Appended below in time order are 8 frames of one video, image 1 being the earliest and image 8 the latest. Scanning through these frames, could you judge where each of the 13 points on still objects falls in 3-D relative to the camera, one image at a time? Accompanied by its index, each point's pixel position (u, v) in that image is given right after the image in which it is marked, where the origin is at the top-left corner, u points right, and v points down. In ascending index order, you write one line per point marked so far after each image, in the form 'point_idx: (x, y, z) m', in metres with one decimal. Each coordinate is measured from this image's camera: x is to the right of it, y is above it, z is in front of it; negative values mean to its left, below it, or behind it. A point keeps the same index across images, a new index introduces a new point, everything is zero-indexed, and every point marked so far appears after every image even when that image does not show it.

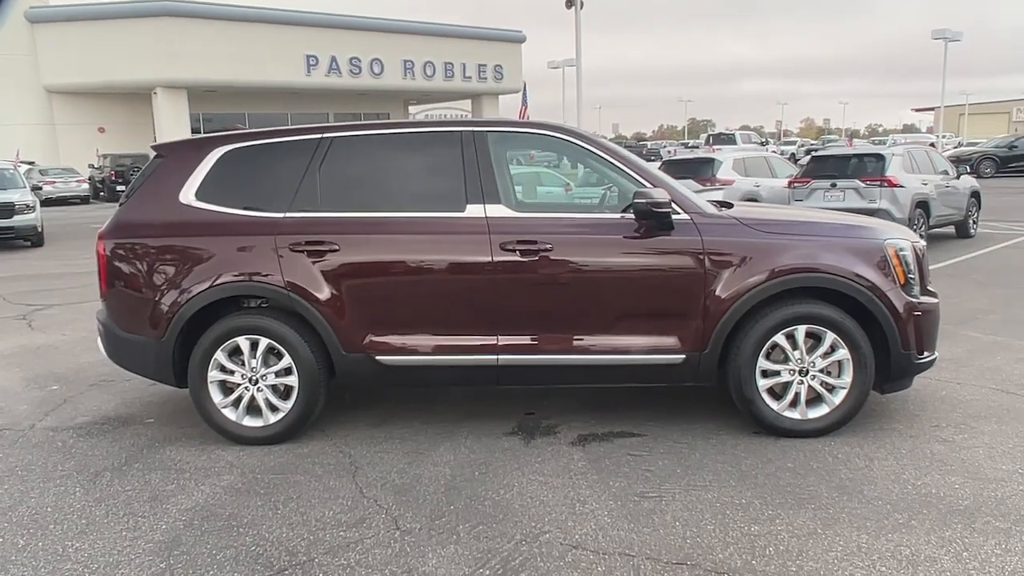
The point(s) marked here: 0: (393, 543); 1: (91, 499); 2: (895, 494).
0: (-0.5, -1.0, +3.3) m
1: (-2.0, -1.0, +3.9) m
2: (+1.7, -0.9, +3.6) m
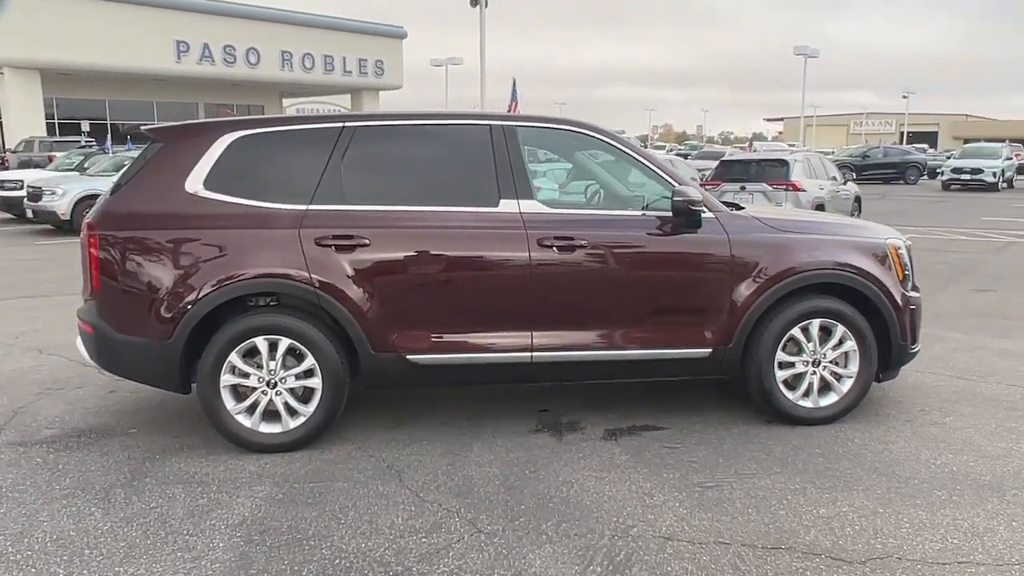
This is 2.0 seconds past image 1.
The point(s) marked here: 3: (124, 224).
0: (-0.1, -1.0, +3.2) m
1: (-1.7, -1.0, +3.5) m
2: (+2.0, -0.9, +3.9) m
3: (-2.0, +0.3, +4.1) m
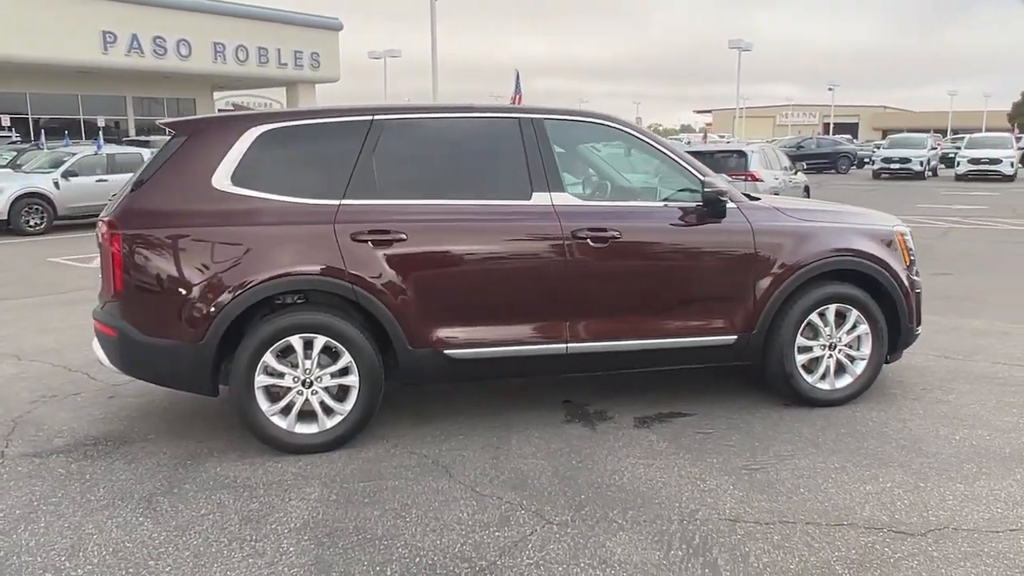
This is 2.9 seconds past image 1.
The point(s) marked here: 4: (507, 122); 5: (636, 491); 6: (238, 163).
0: (+0.2, -1.0, +3.2) m
1: (-1.4, -1.0, +3.4) m
2: (+2.2, -0.8, +4.1) m
3: (-1.8, +0.3, +4.0) m
4: (0.0, +0.9, +4.4) m
5: (+0.6, -0.9, +3.6) m
6: (-1.4, +0.6, +4.1) m
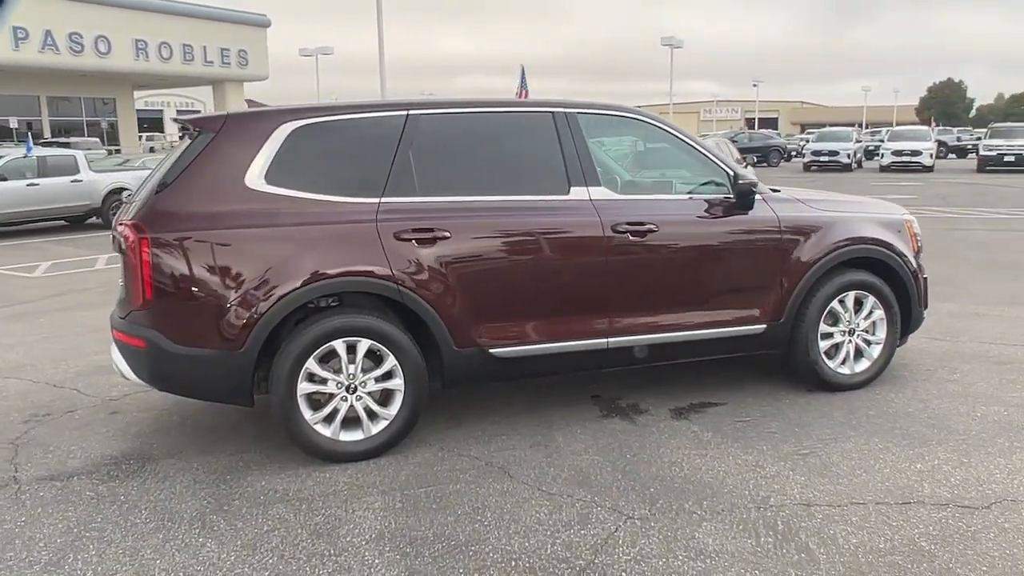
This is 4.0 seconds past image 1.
0: (+0.5, -1.0, +3.2) m
1: (-1.1, -1.0, +3.2) m
2: (+2.5, -0.7, +4.3) m
3: (-1.5, +0.3, +3.7) m
4: (+0.2, +0.9, +4.4) m
5: (+0.9, -0.9, +3.7) m
6: (-1.2, +0.6, +3.9) m
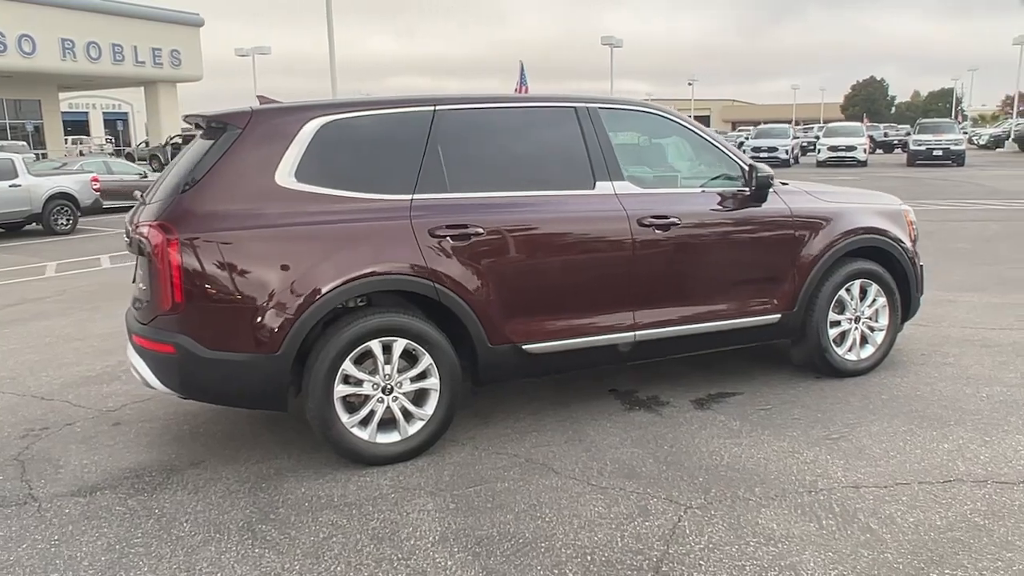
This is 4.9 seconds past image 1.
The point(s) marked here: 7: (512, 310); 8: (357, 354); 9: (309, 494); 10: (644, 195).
0: (+0.8, -0.9, +3.3) m
1: (-0.8, -1.0, +3.1) m
2: (+2.6, -0.6, +4.5) m
3: (-1.3, +0.3, +3.6) m
4: (+0.3, +1.0, +4.4) m
5: (+1.1, -0.8, +3.7) m
6: (-1.0, +0.6, +3.8) m
7: (0.0, -0.1, +4.1) m
8: (-0.7, -0.3, +3.8) m
9: (-0.9, -0.9, +3.6) m
10: (+0.7, +0.5, +4.4) m
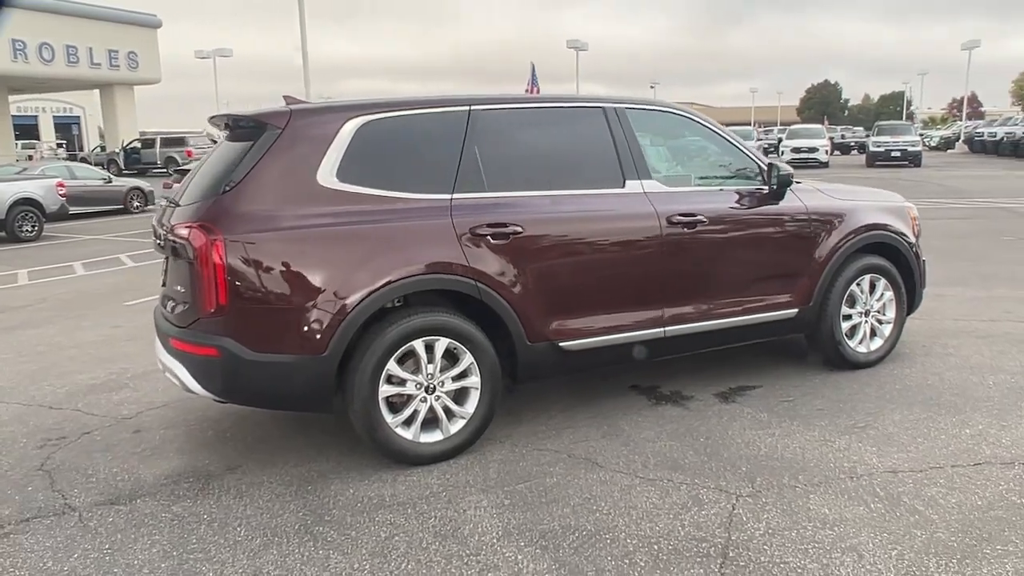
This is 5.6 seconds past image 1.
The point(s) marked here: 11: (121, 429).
0: (+1.0, -0.9, +3.3) m
1: (-0.6, -1.0, +3.1) m
2: (+2.8, -0.6, +4.7) m
3: (-1.1, +0.3, +3.6) m
4: (+0.4, +1.0, +4.4) m
5: (+1.3, -0.8, +3.8) m
6: (-0.8, +0.6, +3.8) m
7: (+0.2, -0.1, +4.1) m
8: (-0.5, -0.3, +3.8) m
9: (-0.7, -0.9, +3.6) m
10: (+0.9, +0.5, +4.5) m
11: (-2.3, -0.8, +4.6) m
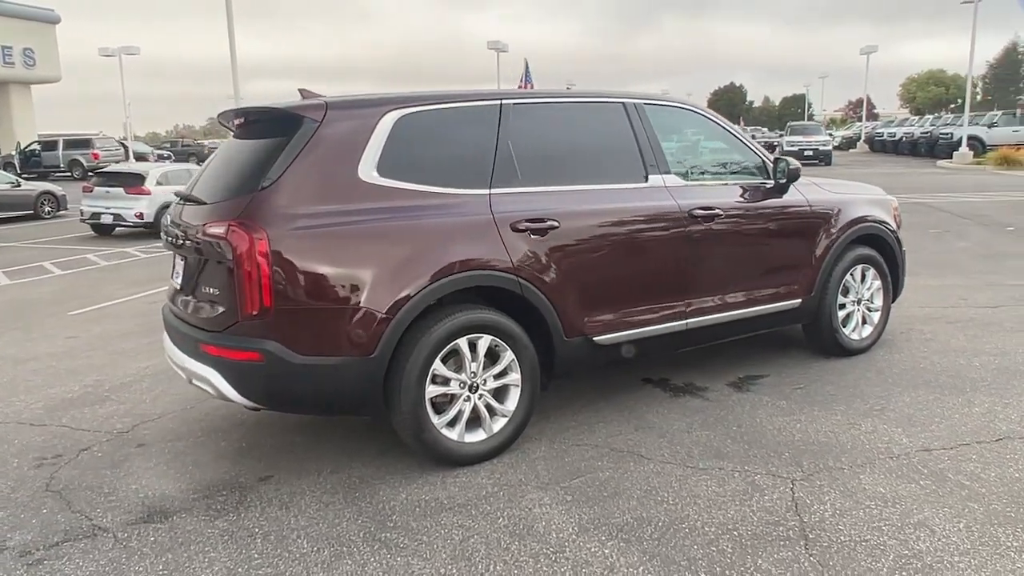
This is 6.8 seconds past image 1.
0: (+1.3, -0.9, +3.4) m
1: (-0.3, -1.0, +3.0) m
2: (+2.9, -0.5, +5.0) m
3: (-0.9, +0.3, +3.4) m
4: (+0.5, +1.0, +4.4) m
5: (+1.5, -0.8, +3.9) m
6: (-0.6, +0.6, +3.7) m
7: (+0.4, -0.1, +4.1) m
8: (-0.3, -0.3, +3.7) m
9: (-0.4, -0.9, +3.5) m
10: (+1.0, +0.6, +4.6) m
11: (-2.1, -0.8, +4.3) m
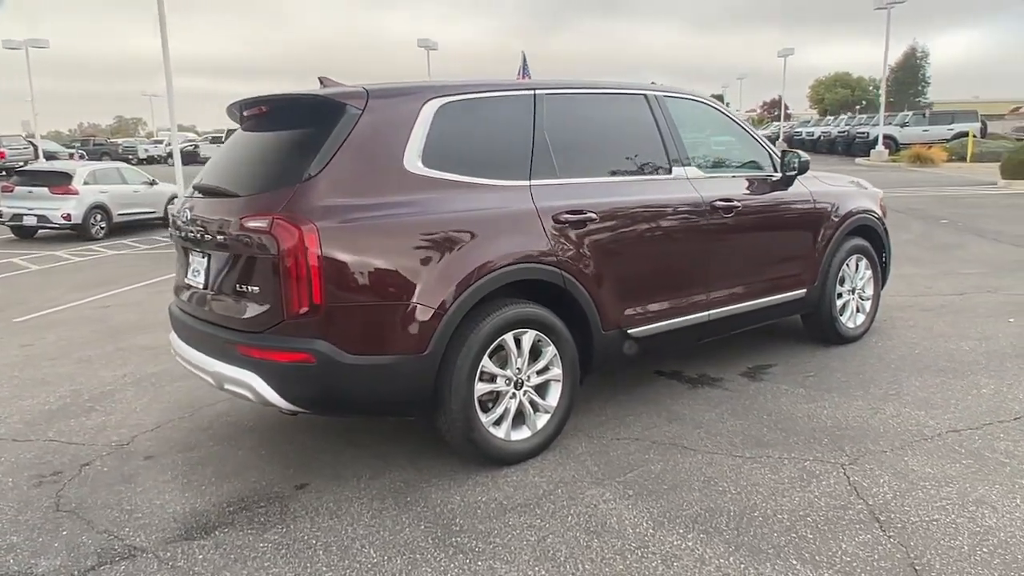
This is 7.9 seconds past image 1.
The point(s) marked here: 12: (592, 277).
0: (+1.6, -0.8, +3.5) m
1: (+0.1, -1.0, +2.9) m
2: (+3.0, -0.4, +5.2) m
3: (-0.7, +0.3, +3.3) m
4: (+0.7, +1.0, +4.4) m
5: (+1.7, -0.7, +4.0) m
6: (-0.4, +0.6, +3.5) m
7: (+0.5, 0.0, +4.1) m
8: (-0.1, -0.3, +3.6) m
9: (-0.2, -0.9, +3.4) m
10: (+1.1, +0.6, +4.6) m
11: (-1.9, -0.8, +4.0) m
12: (+0.4, +0.1, +4.0) m
